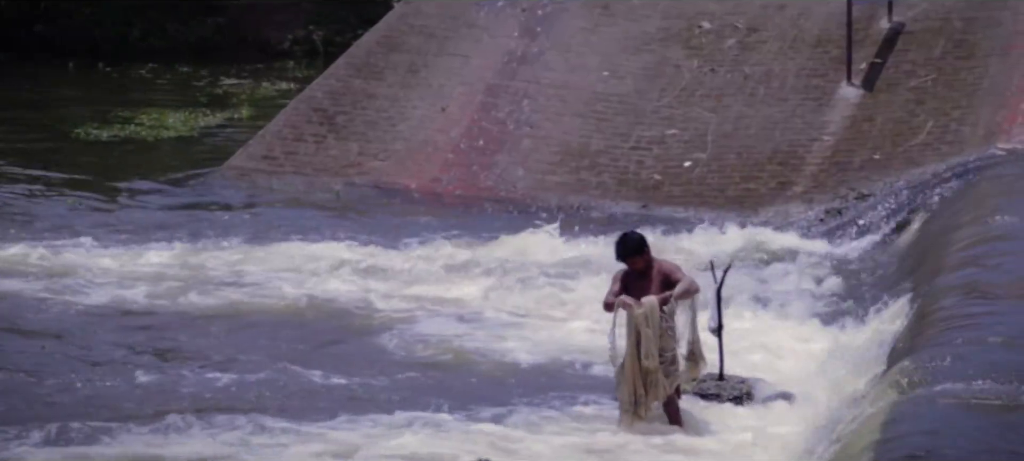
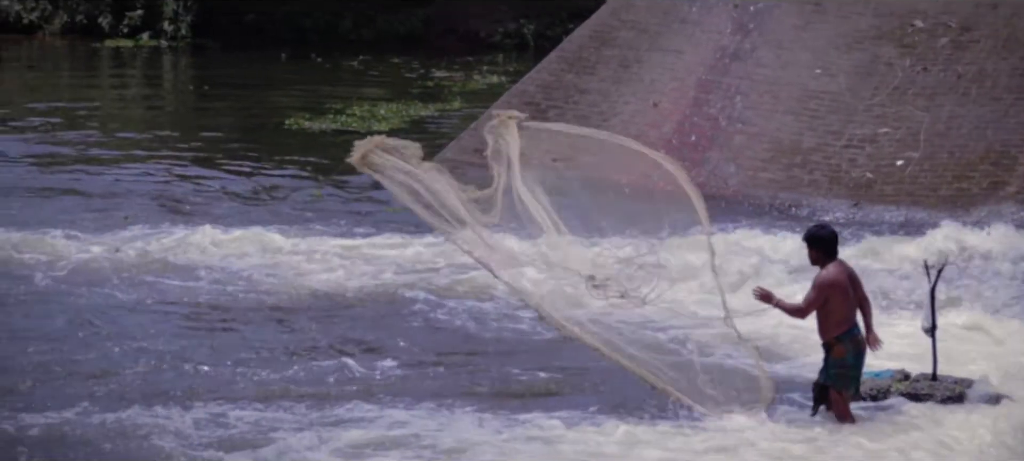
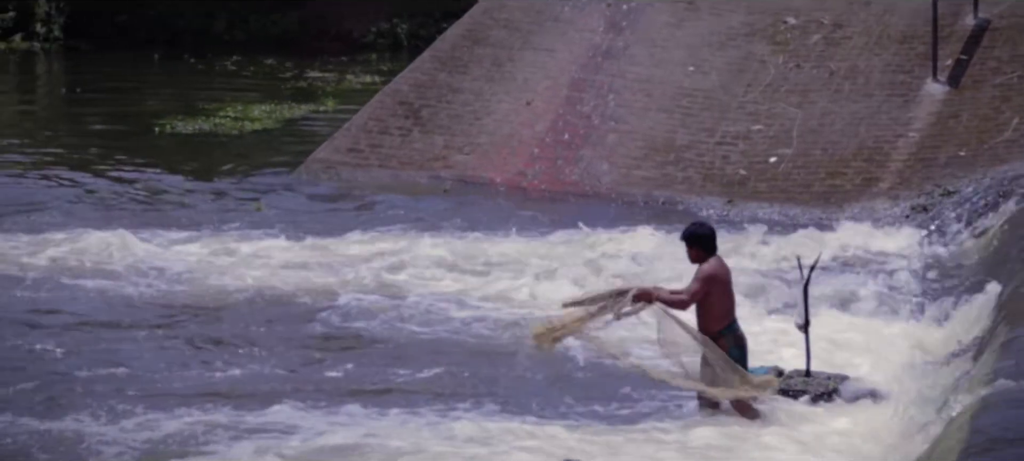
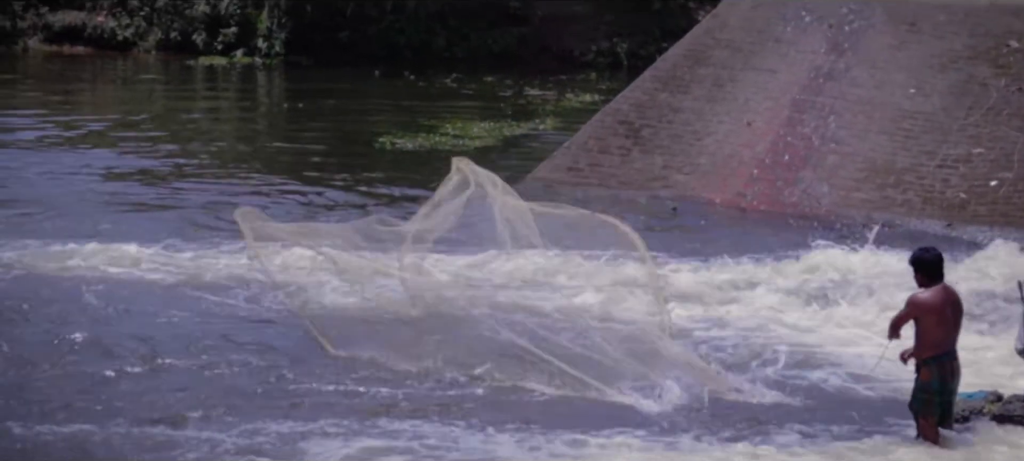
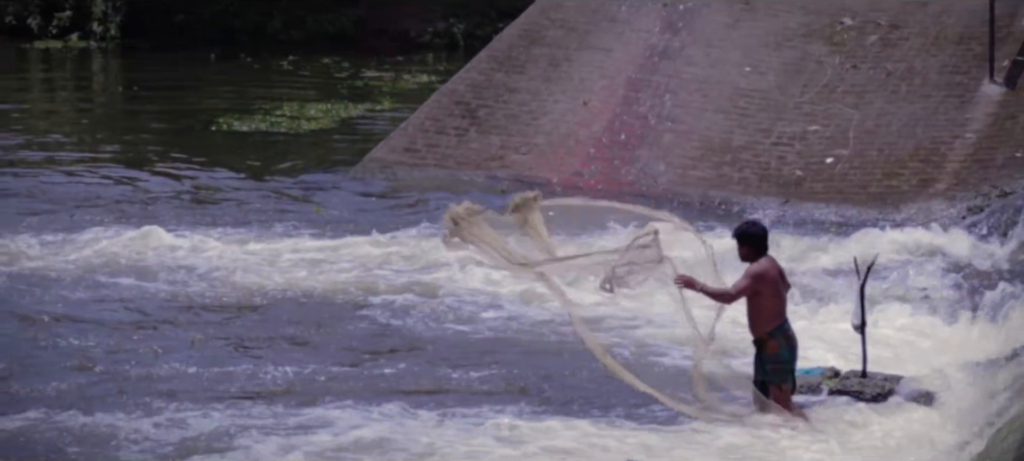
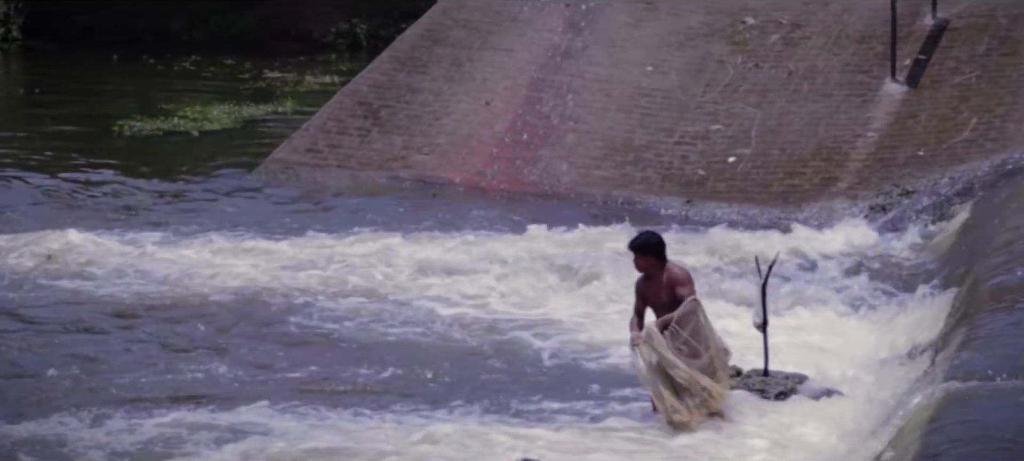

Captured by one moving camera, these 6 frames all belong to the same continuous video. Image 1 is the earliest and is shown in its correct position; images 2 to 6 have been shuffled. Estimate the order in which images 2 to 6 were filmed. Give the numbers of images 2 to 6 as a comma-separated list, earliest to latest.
6, 3, 5, 2, 4
